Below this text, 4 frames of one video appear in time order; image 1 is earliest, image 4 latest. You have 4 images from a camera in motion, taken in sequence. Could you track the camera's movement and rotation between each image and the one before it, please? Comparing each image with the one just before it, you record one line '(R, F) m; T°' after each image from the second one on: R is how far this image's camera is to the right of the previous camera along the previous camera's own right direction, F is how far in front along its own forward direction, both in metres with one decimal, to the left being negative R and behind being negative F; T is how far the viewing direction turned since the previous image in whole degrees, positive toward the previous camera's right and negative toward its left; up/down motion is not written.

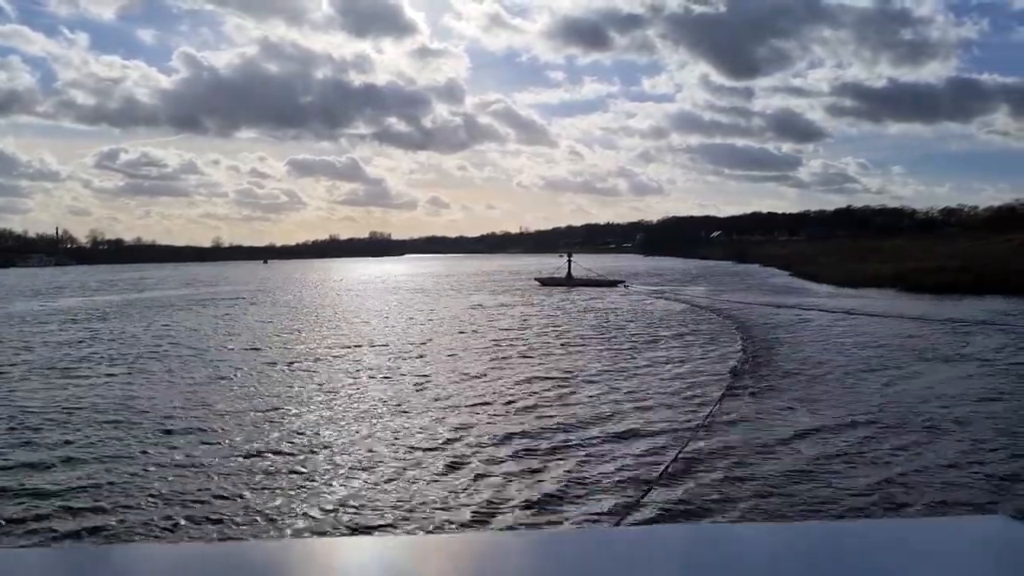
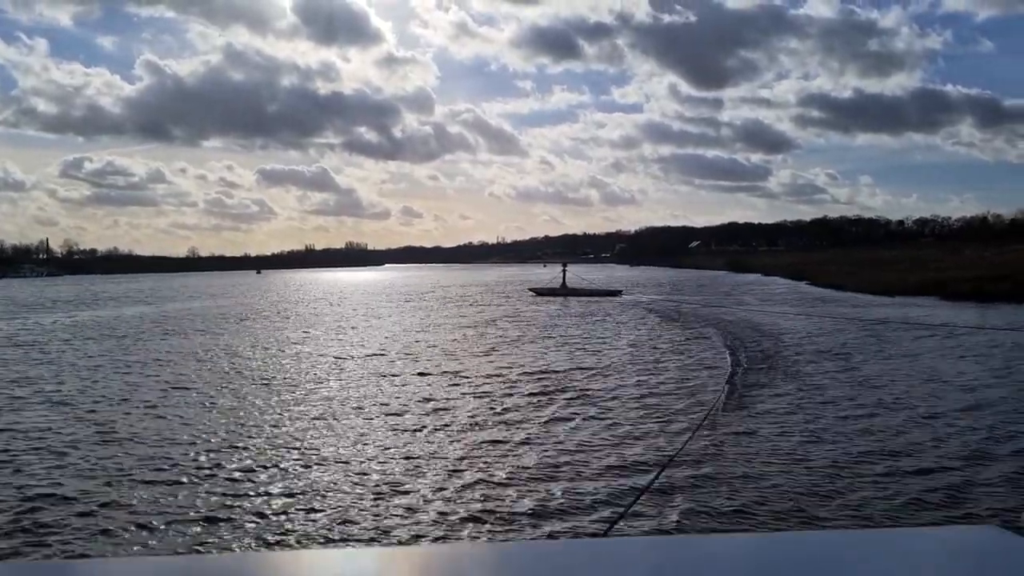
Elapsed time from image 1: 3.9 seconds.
(-1.6, -0.1) m; +1°
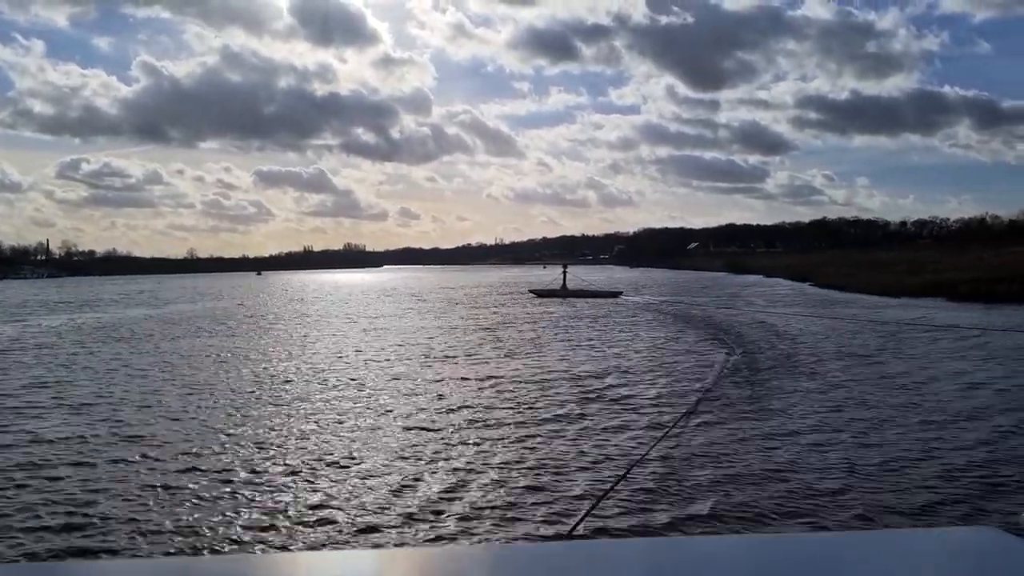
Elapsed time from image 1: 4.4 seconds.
(-0.2, -0.1) m; 0°
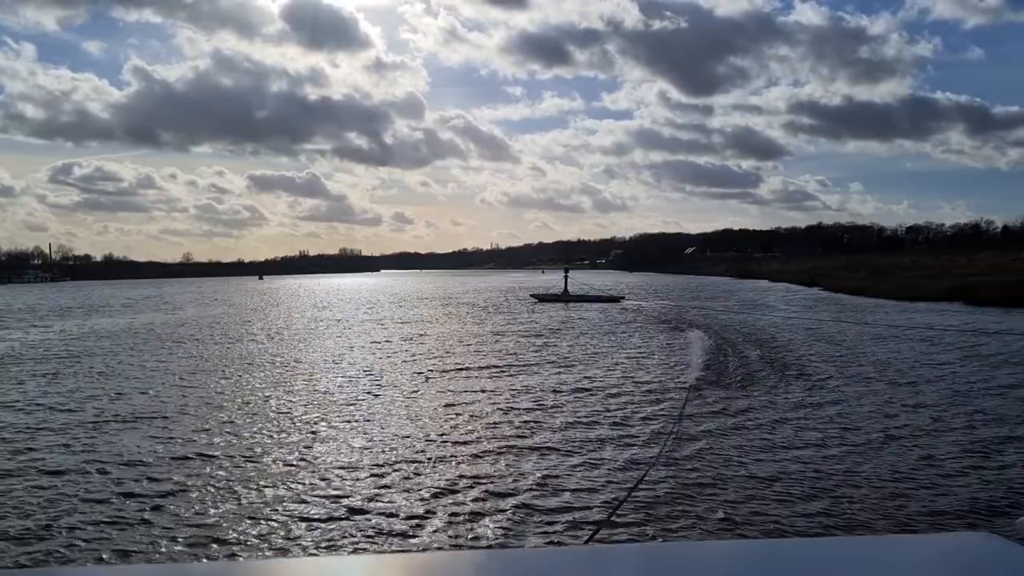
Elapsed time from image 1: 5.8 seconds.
(-0.6, 0.0) m; 0°
